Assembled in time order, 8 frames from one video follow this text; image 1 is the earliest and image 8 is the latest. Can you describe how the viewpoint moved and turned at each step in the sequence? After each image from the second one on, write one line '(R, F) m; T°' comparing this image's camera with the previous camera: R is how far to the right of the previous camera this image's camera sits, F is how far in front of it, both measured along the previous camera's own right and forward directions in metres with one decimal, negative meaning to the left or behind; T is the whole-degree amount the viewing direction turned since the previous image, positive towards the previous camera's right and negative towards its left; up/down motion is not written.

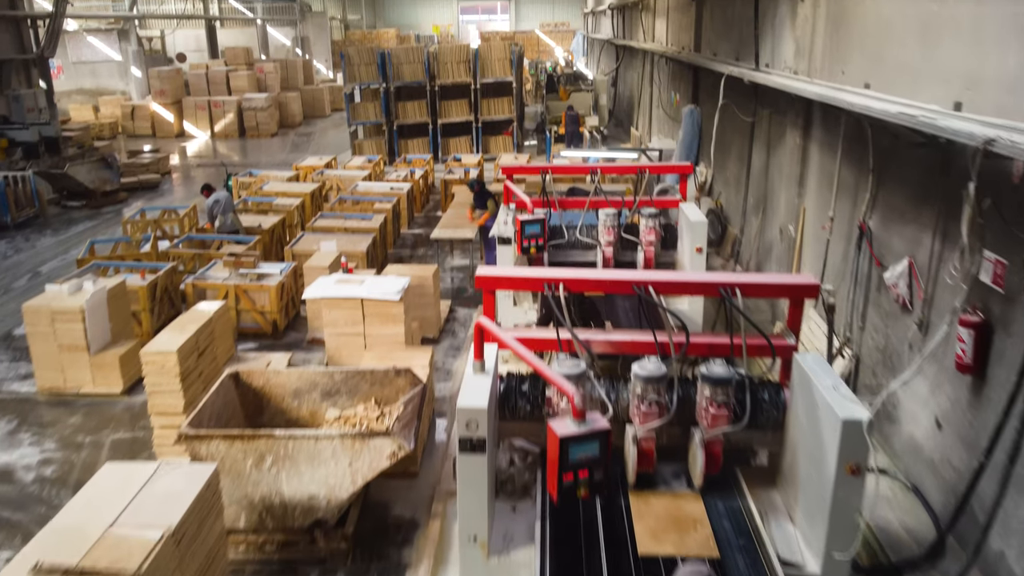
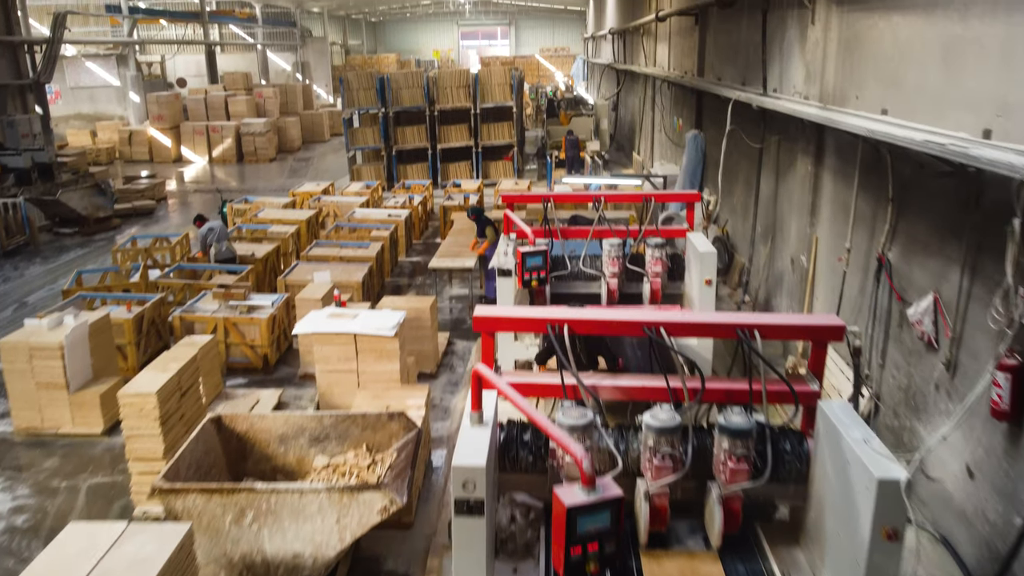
(0.0, +0.3) m; 0°
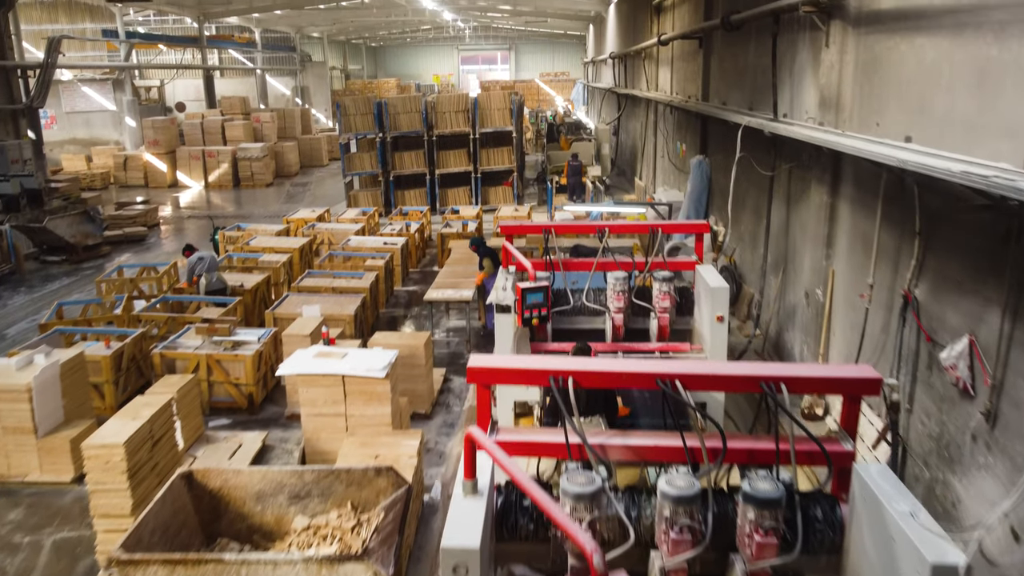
(0.0, +0.3) m; 0°
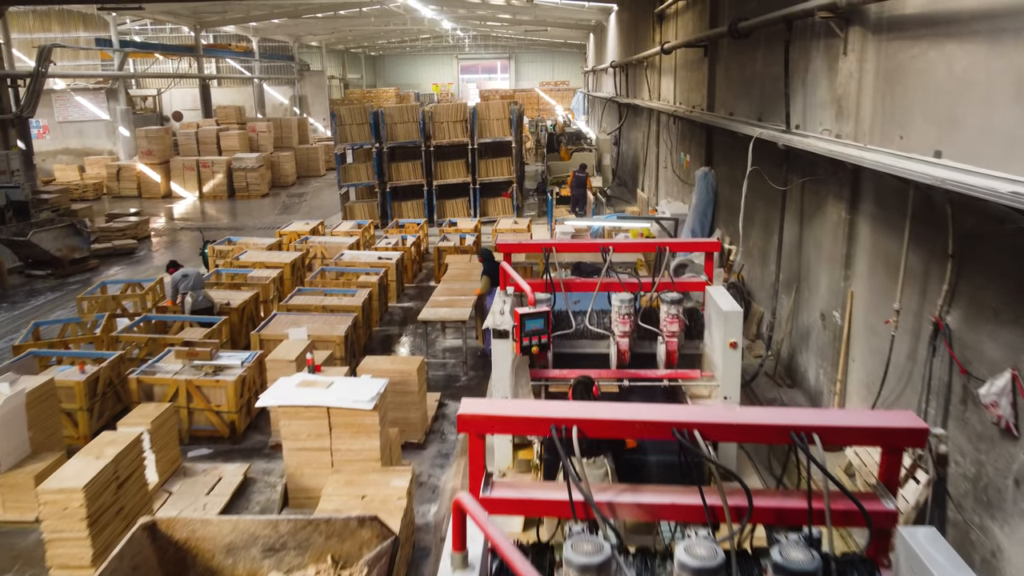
(0.0, +0.4) m; 0°
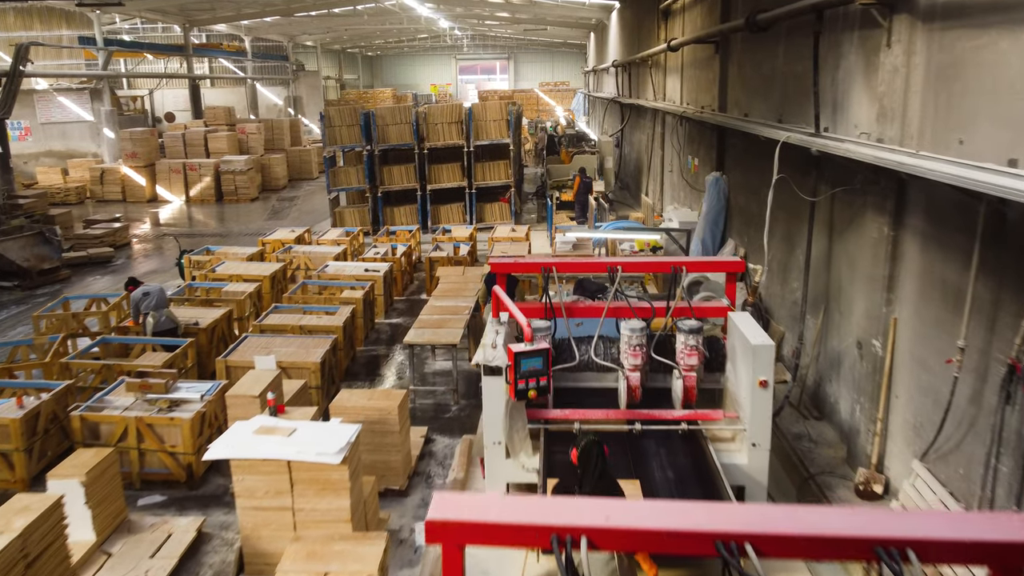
(0.0, +0.7) m; 0°
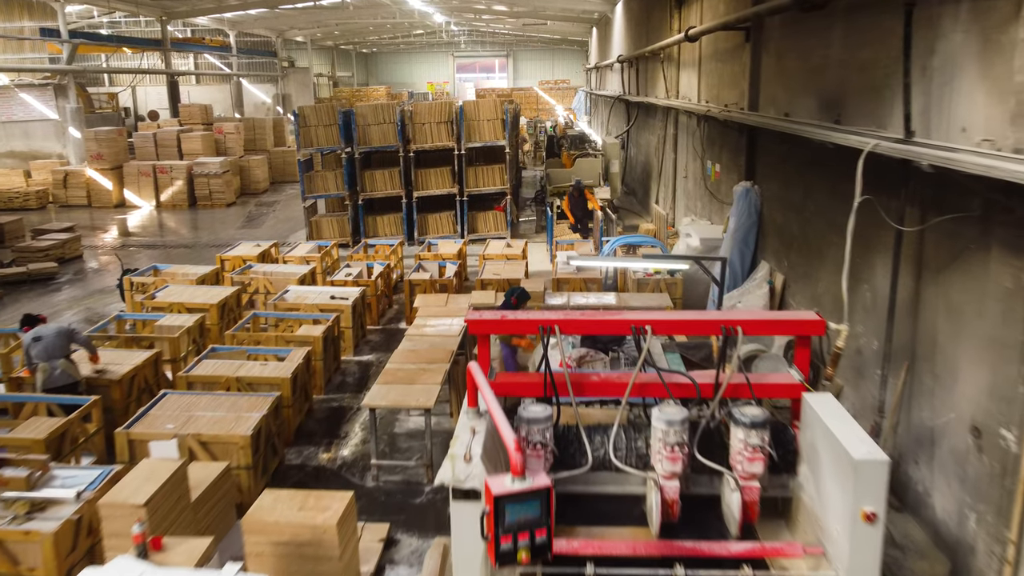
(+0.1, +1.5) m; 0°
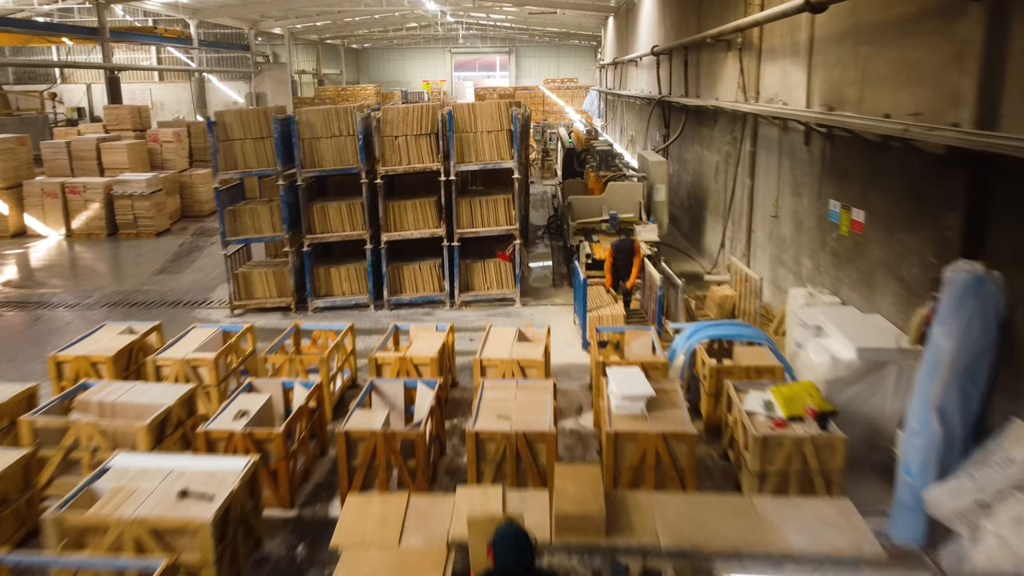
(-0.1, +3.9) m; 0°
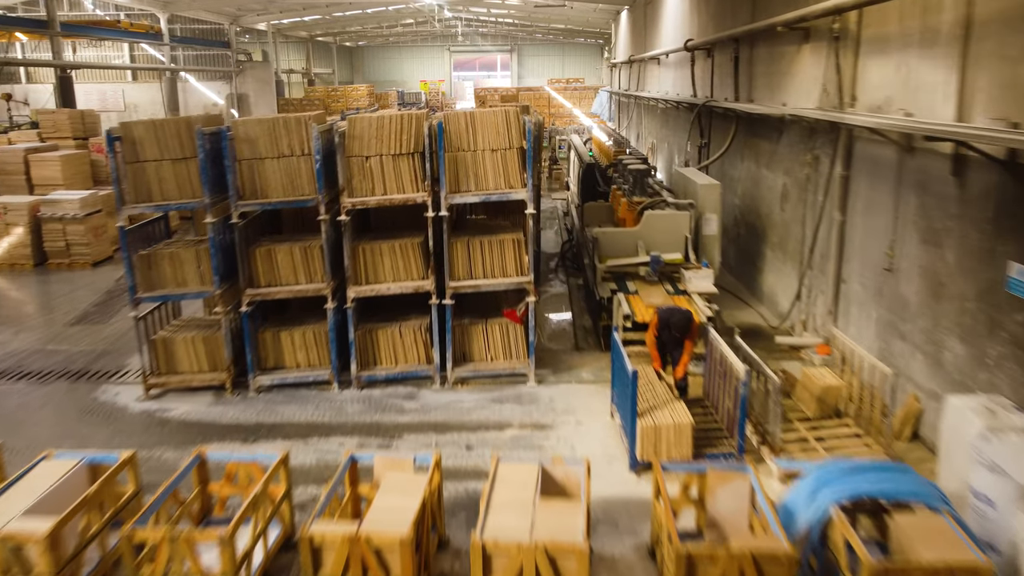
(-0.1, +2.4) m; 0°
